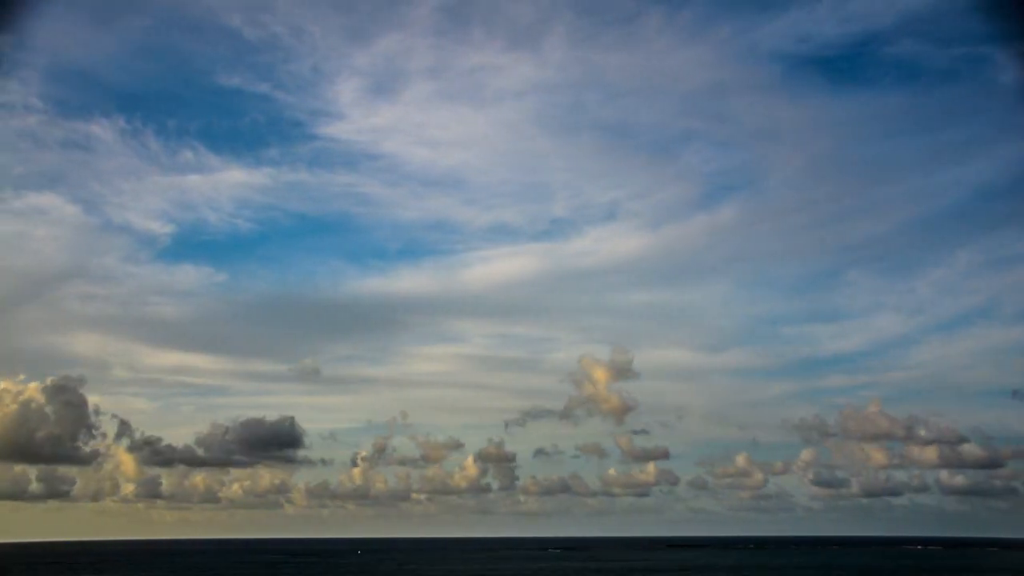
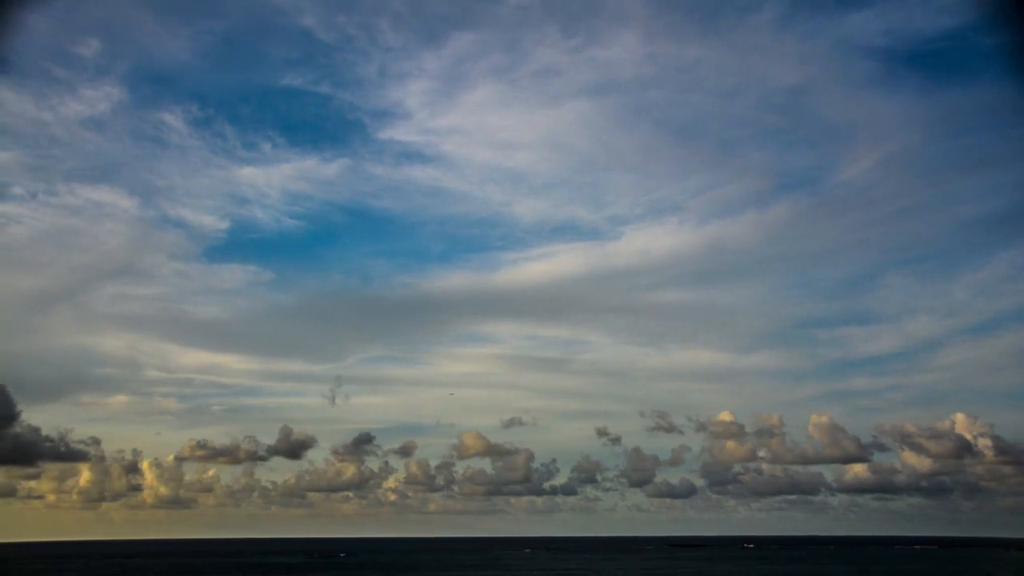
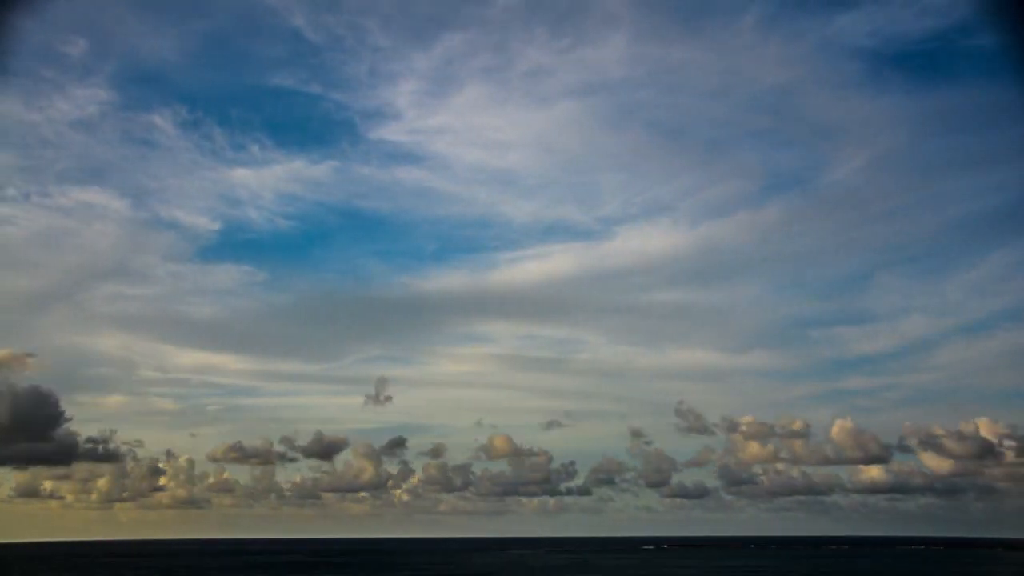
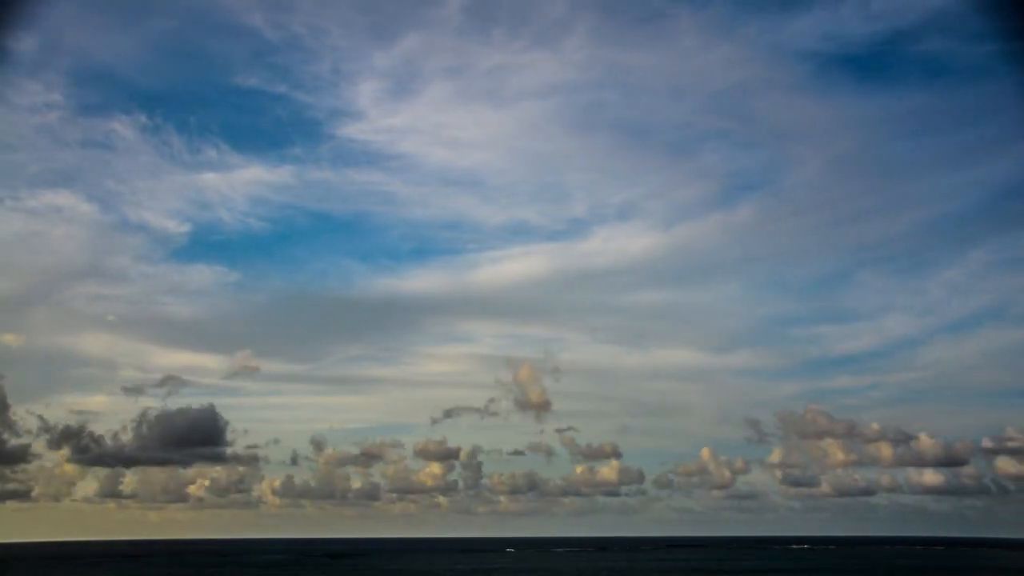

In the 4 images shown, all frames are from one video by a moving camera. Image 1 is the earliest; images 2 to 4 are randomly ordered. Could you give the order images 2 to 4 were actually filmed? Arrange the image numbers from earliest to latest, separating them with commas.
4, 3, 2
